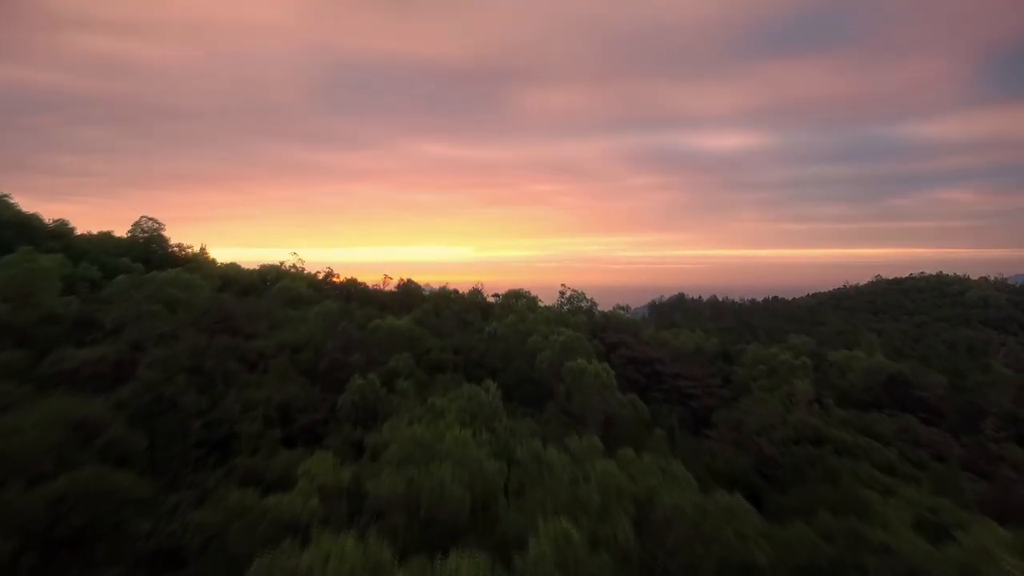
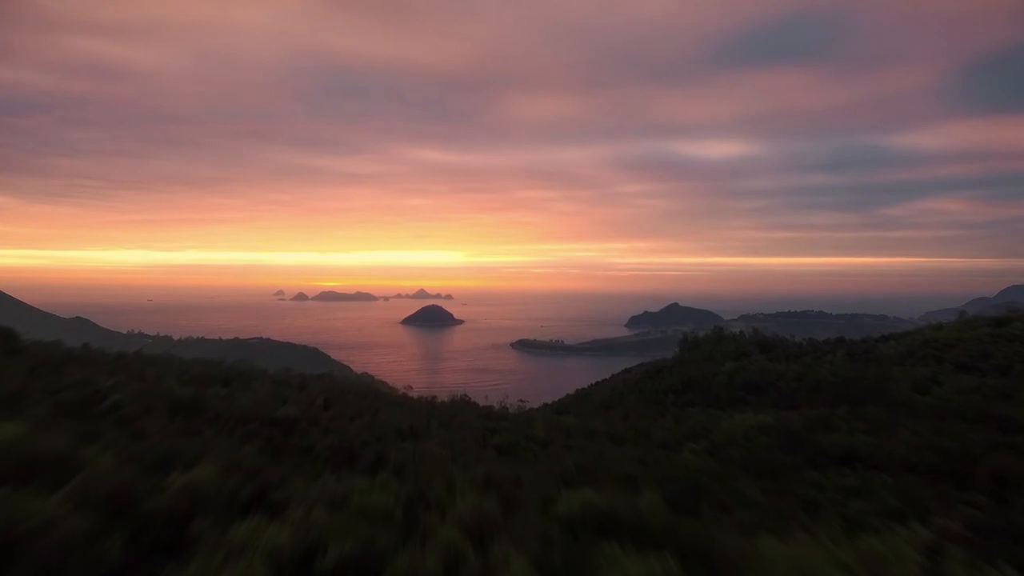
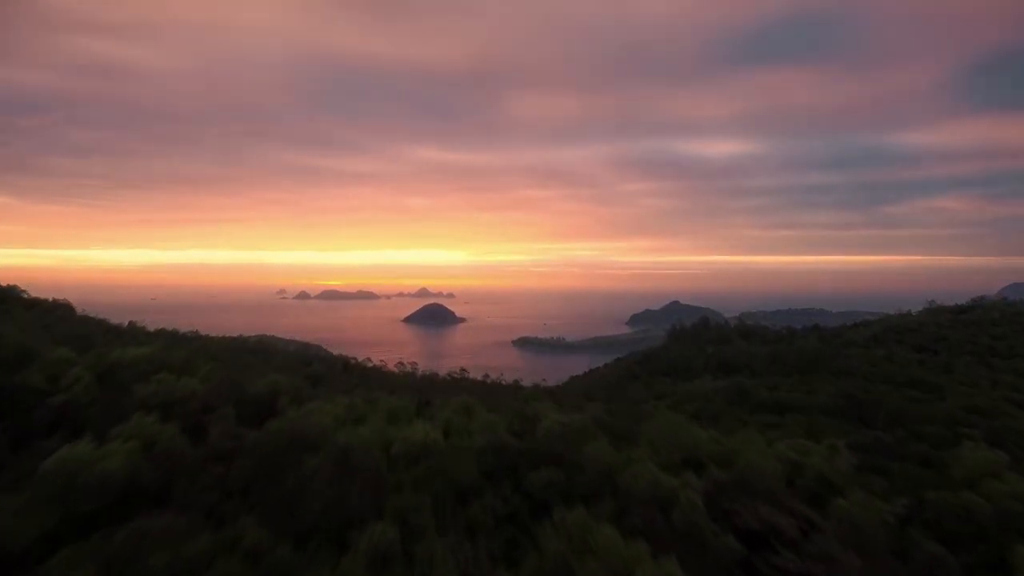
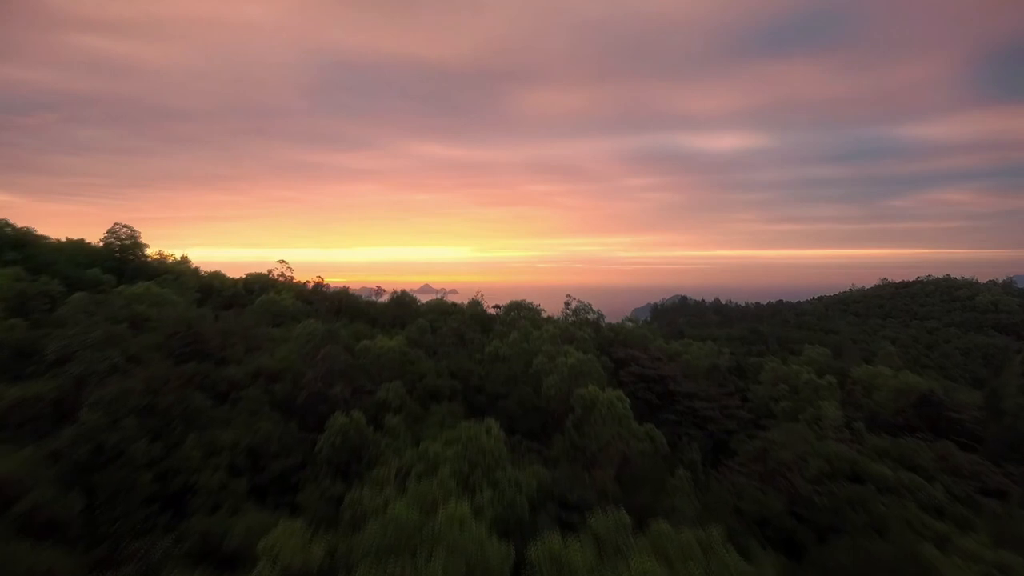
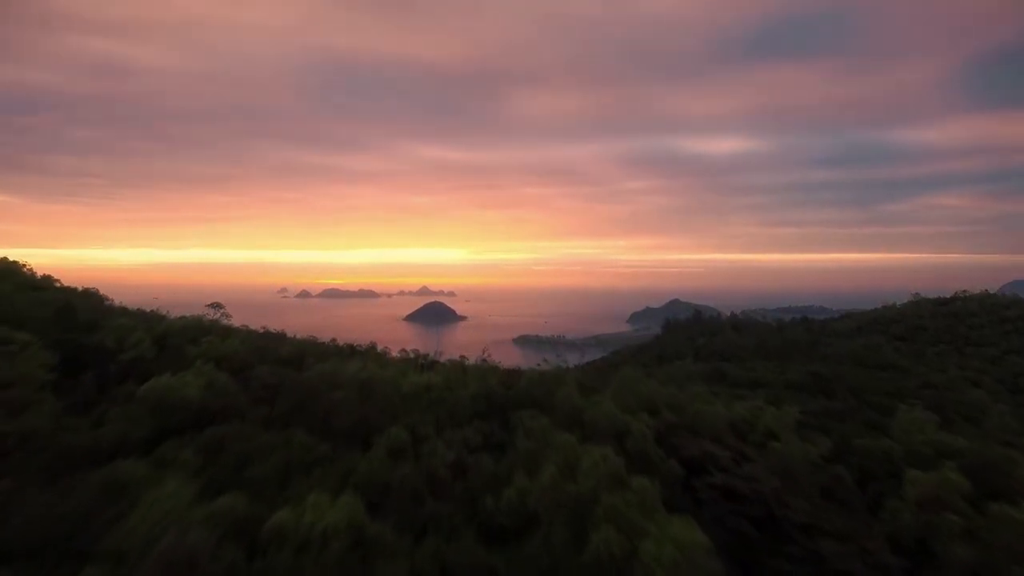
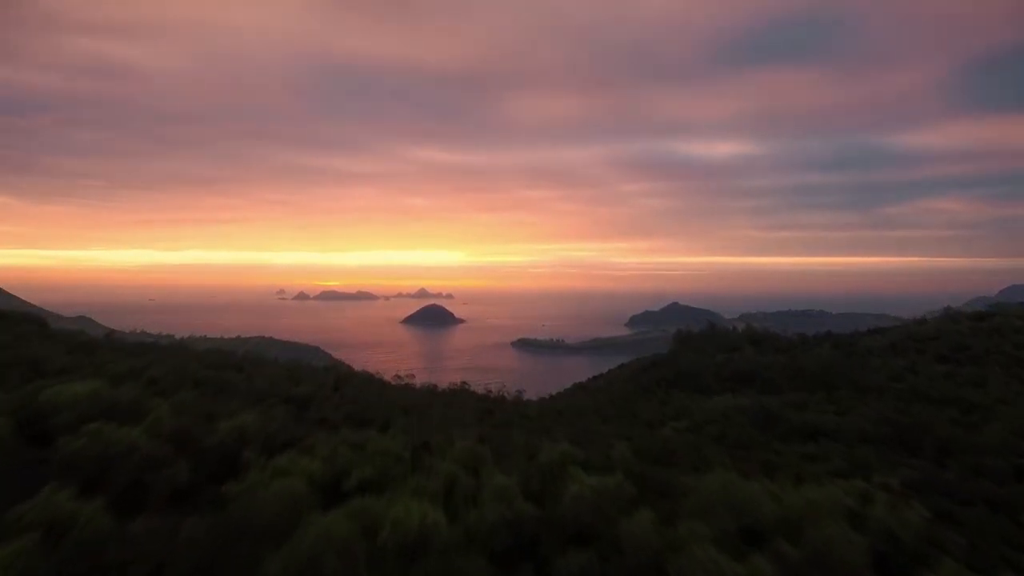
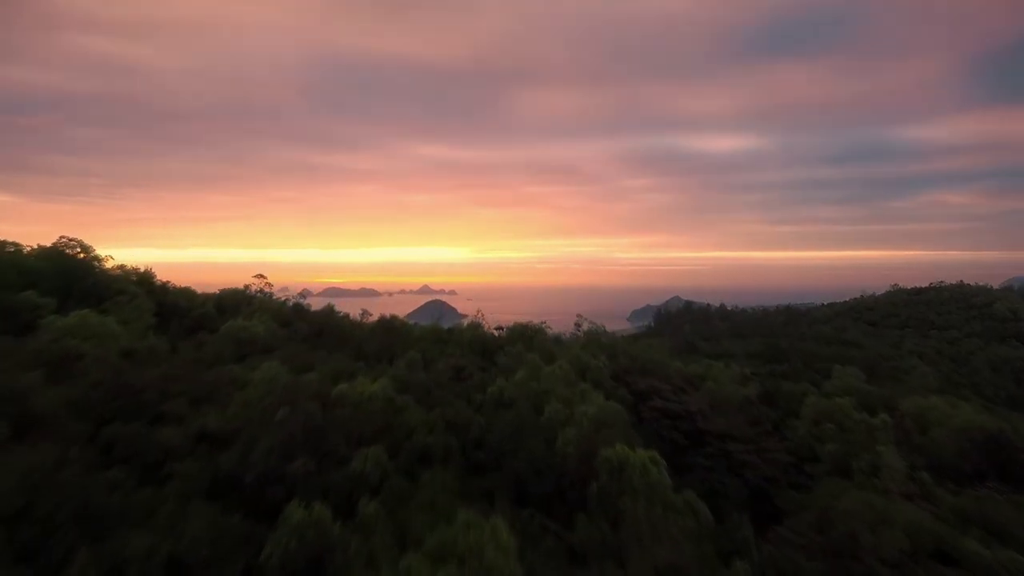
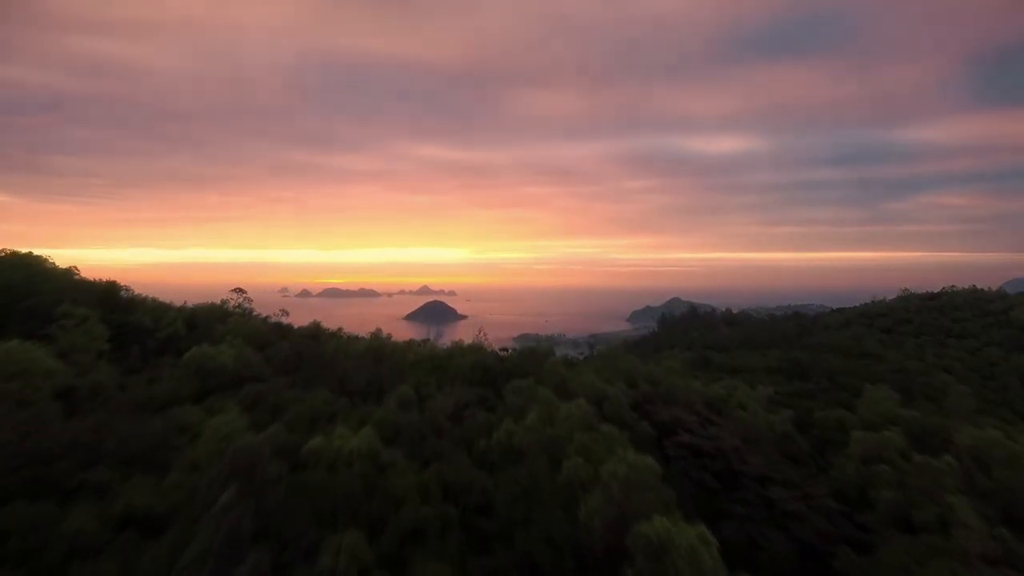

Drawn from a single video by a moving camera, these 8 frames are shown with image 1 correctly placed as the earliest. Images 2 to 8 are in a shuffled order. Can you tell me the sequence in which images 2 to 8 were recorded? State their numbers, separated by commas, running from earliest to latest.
4, 7, 8, 5, 3, 6, 2
